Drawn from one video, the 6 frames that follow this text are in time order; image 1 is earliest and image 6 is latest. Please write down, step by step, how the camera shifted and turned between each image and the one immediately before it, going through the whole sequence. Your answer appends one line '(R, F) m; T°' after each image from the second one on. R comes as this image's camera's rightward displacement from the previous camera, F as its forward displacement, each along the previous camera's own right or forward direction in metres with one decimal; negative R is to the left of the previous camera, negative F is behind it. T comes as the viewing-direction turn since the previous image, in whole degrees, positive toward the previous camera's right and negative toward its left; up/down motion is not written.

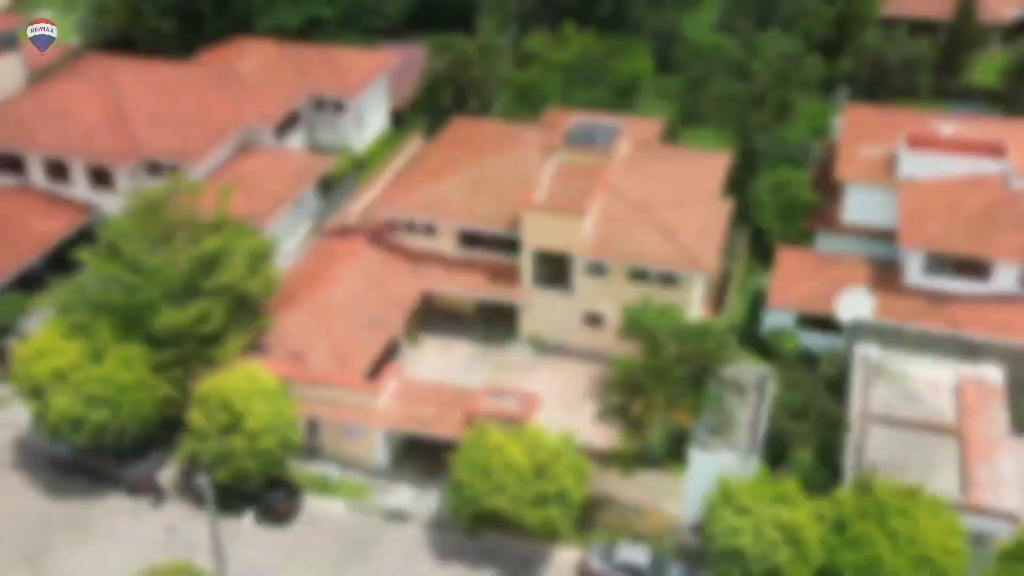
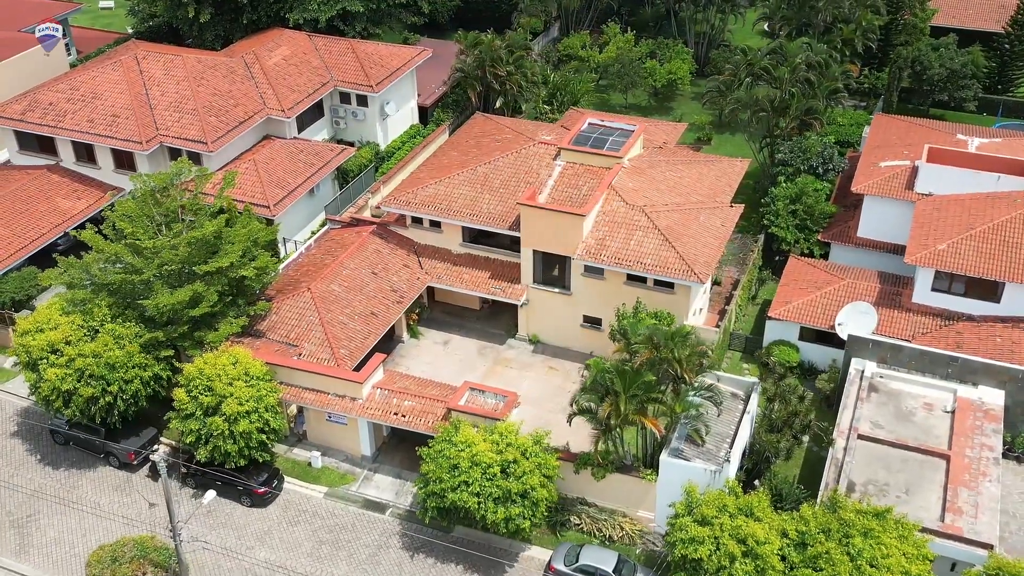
(+2.9, 0.0) m; -4°
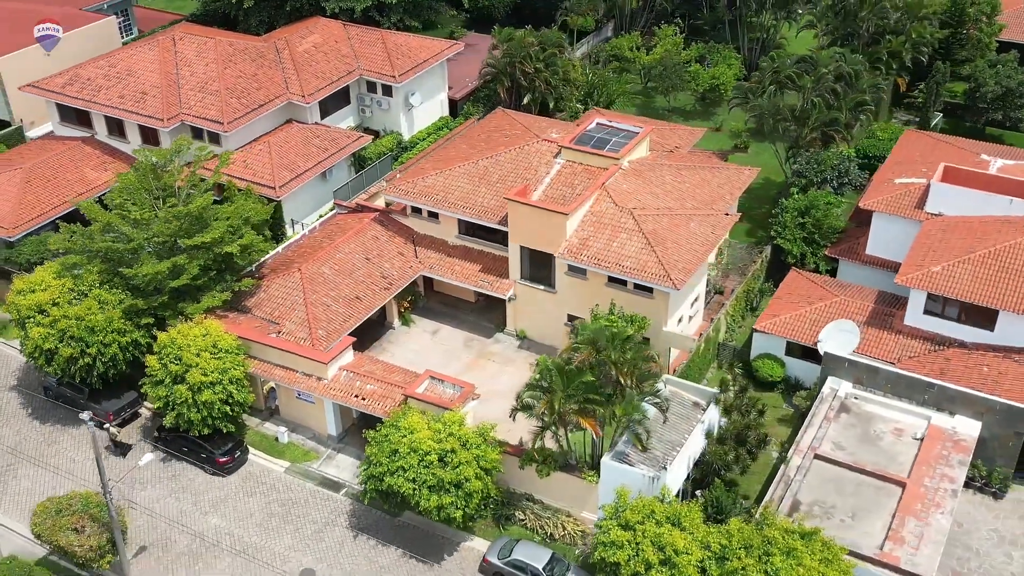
(+4.6, 0.0) m; -6°
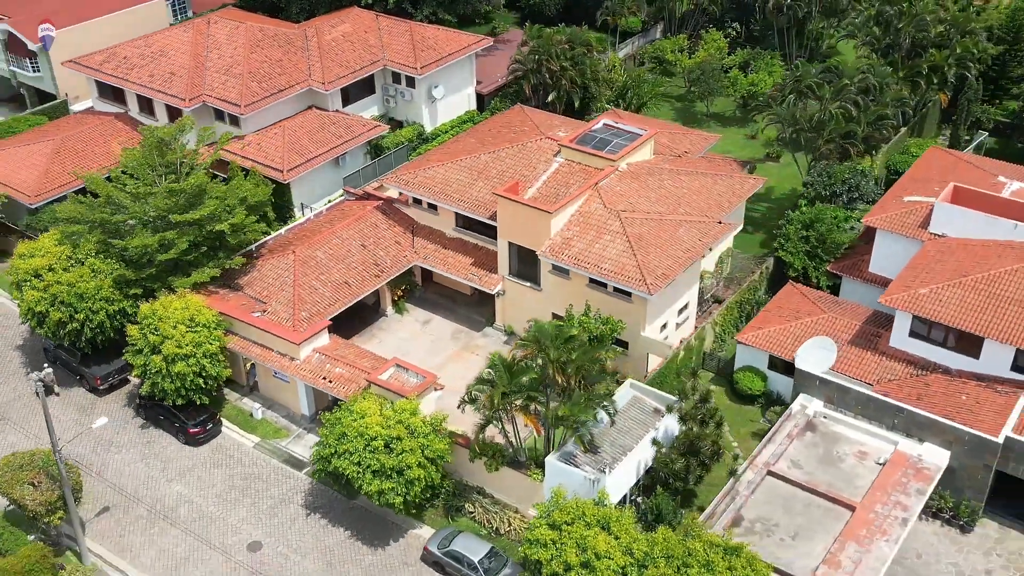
(+4.2, 0.0) m; -5°
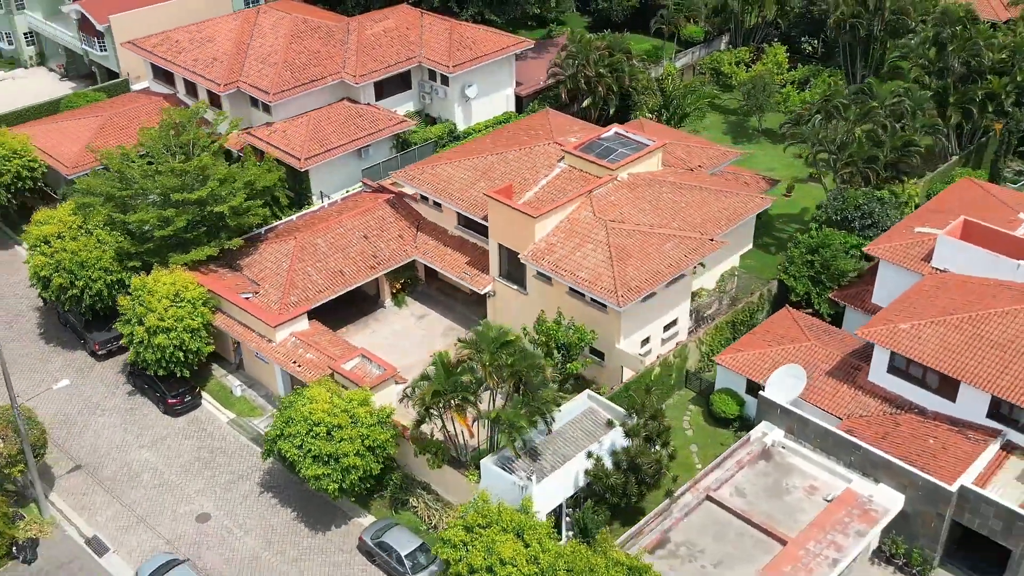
(+5.2, +0.2) m; -7°
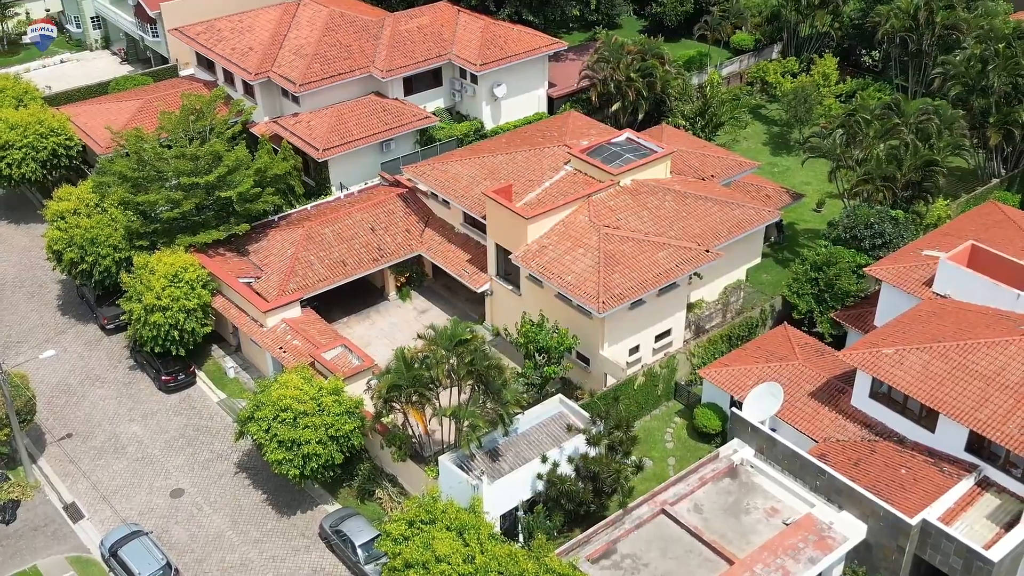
(+3.8, +0.2) m; -5°
